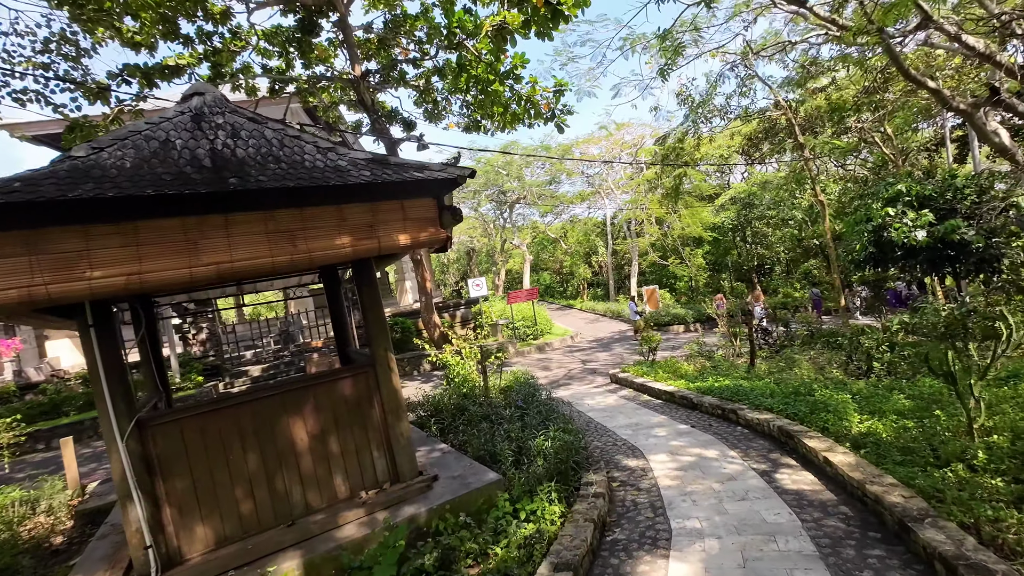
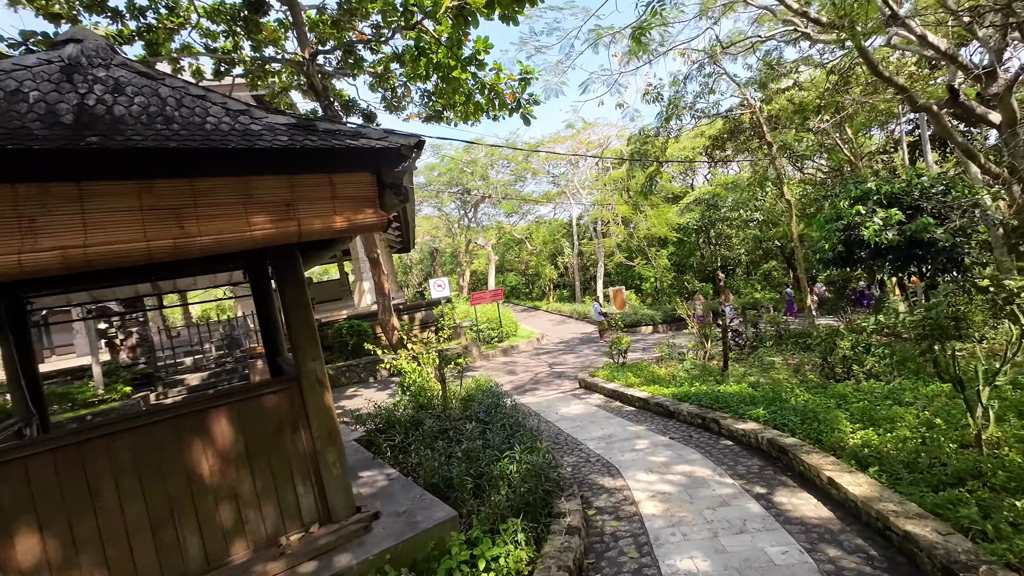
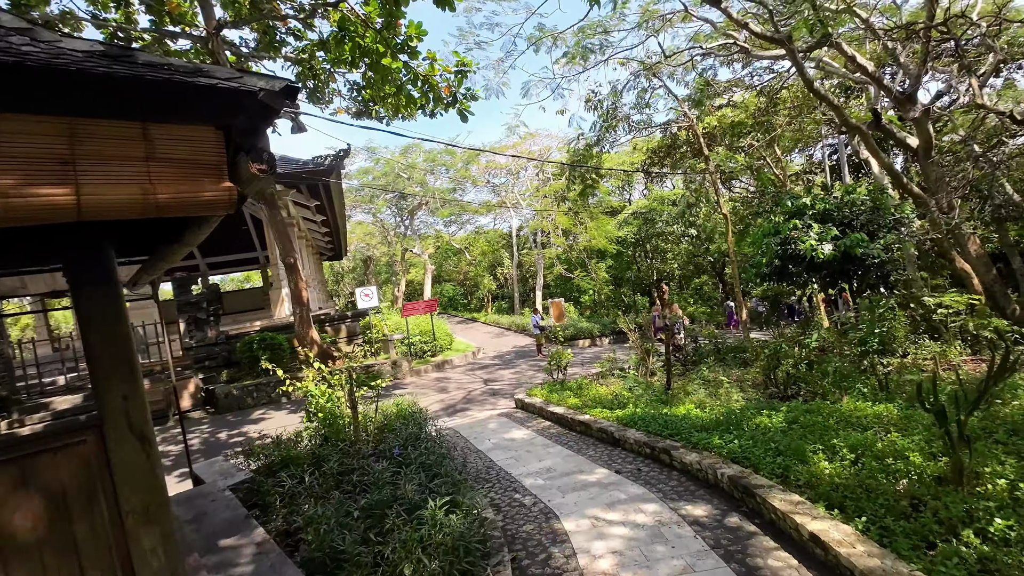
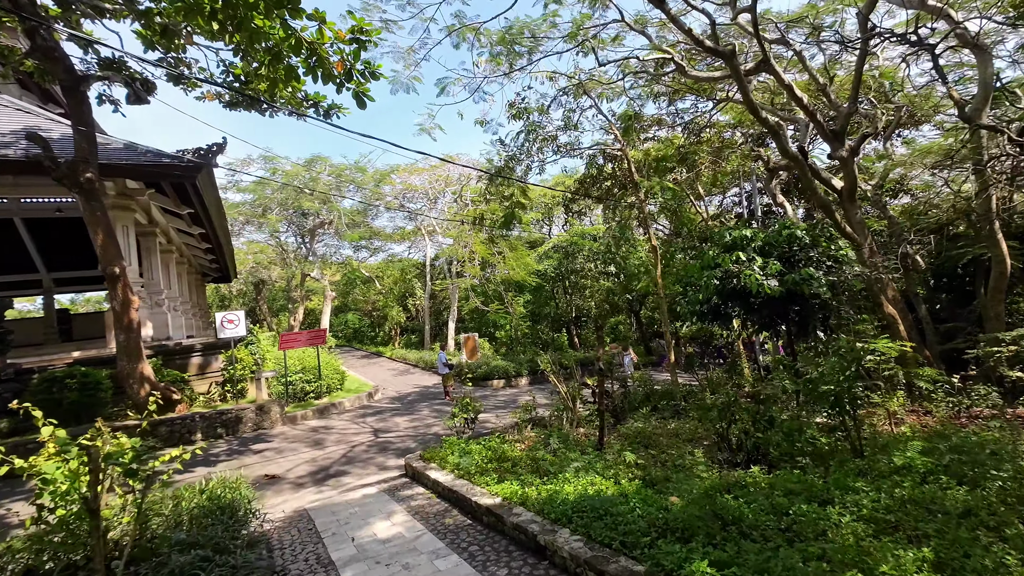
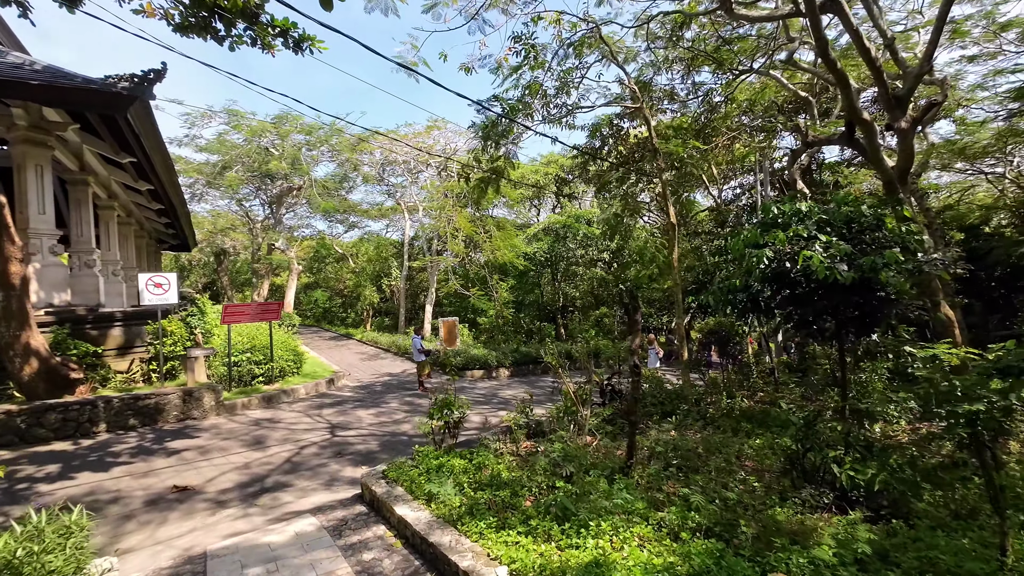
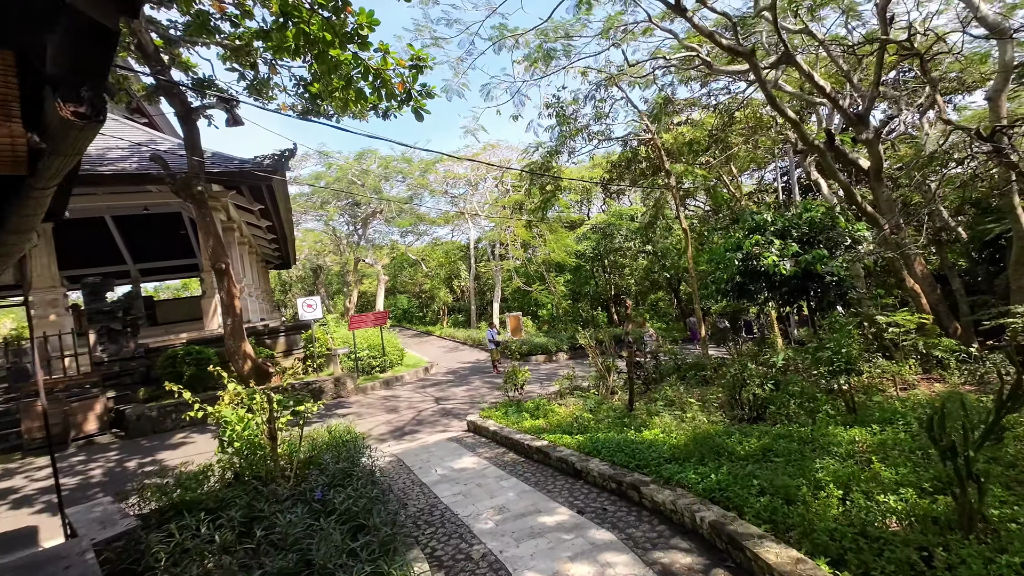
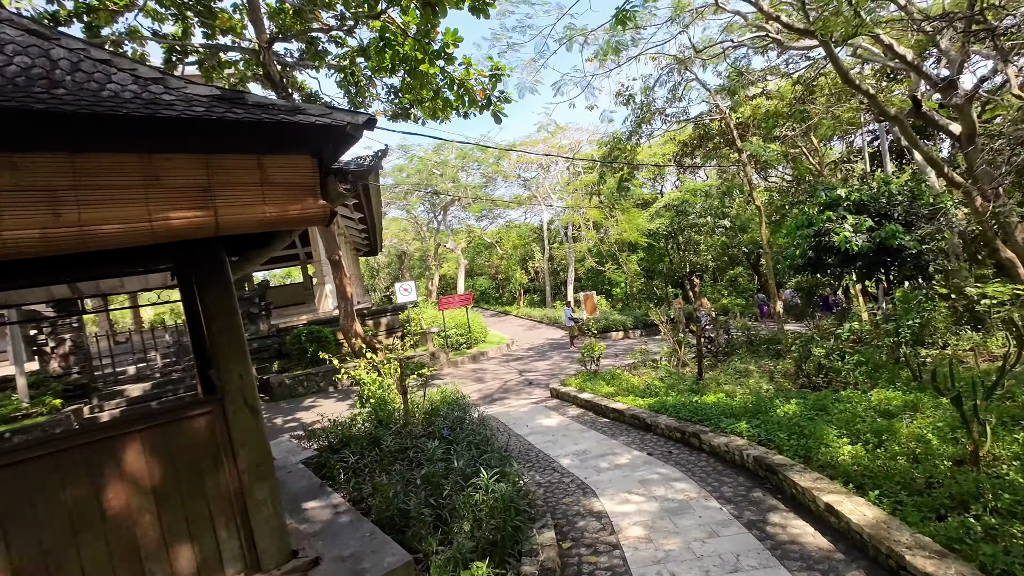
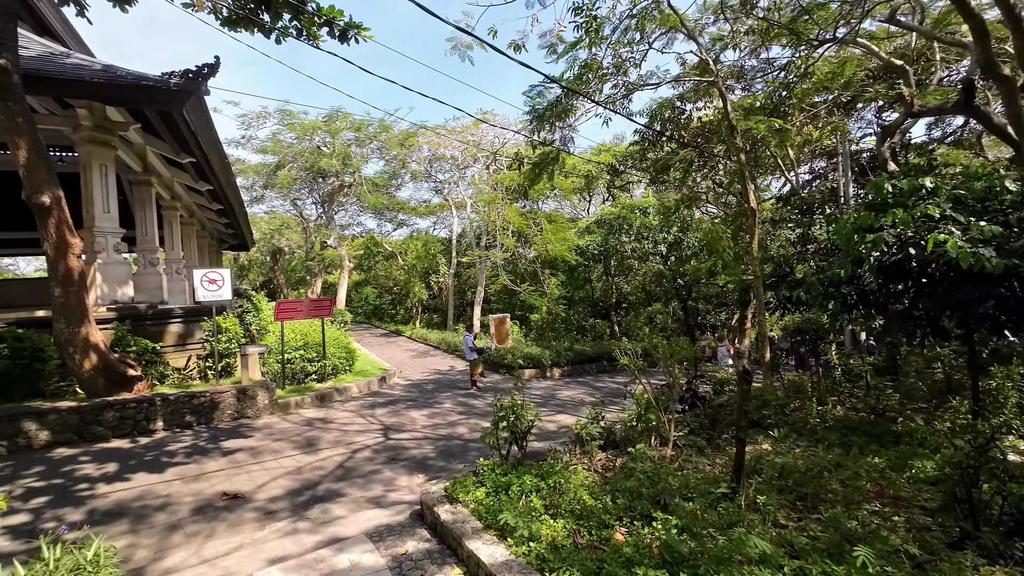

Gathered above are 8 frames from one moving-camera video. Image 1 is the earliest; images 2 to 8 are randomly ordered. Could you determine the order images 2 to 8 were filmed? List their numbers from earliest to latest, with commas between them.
2, 7, 3, 6, 4, 5, 8
